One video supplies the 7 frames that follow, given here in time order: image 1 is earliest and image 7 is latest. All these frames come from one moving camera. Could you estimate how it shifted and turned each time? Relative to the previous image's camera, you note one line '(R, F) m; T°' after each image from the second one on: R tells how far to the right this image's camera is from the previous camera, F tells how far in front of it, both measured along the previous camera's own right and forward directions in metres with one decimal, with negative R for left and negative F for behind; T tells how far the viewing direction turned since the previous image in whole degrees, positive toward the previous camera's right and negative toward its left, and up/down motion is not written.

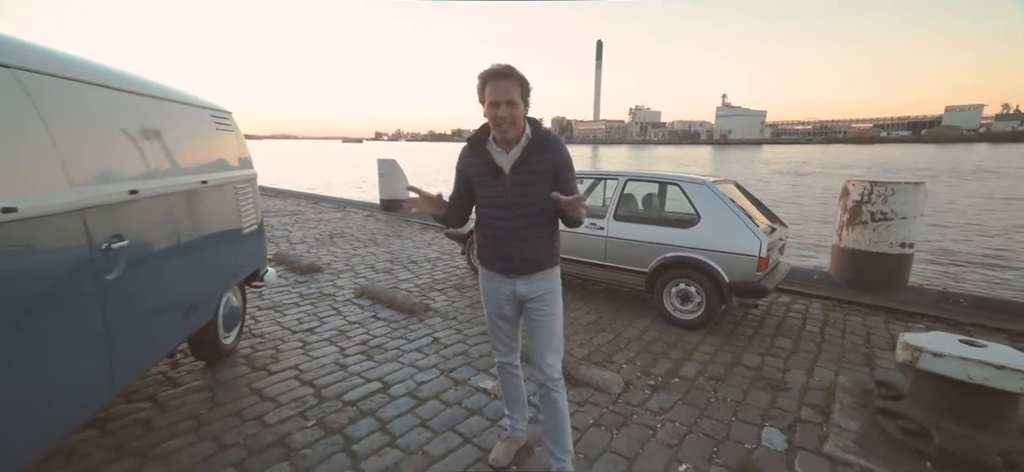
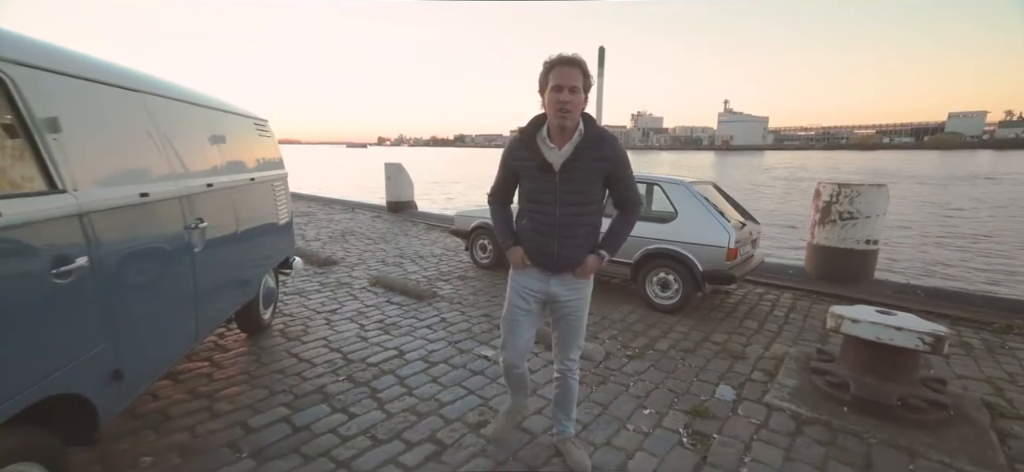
(0.0, -0.6) m; 0°
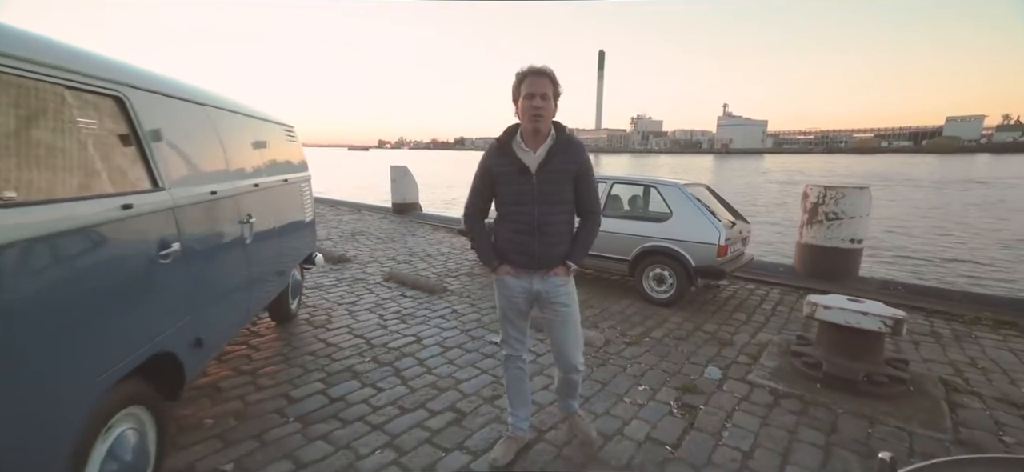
(-0.1, -0.4) m; 0°
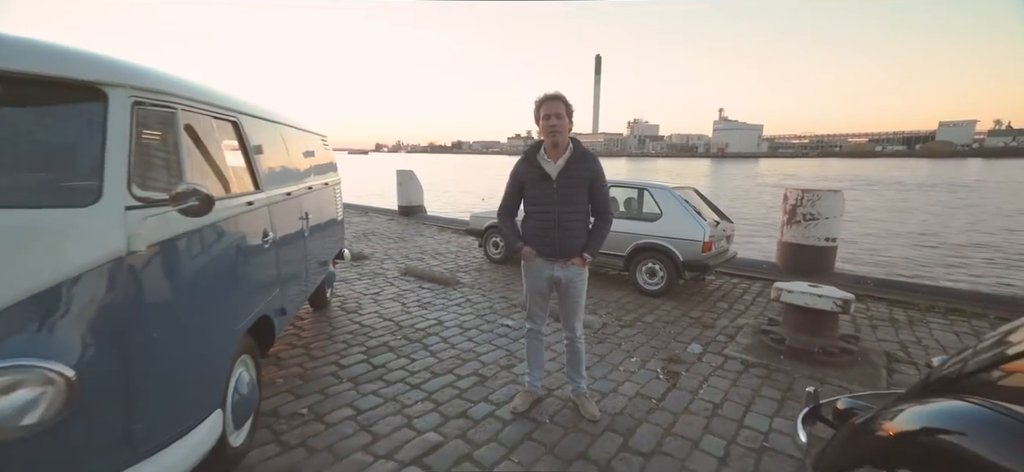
(-0.1, -0.7) m; 0°
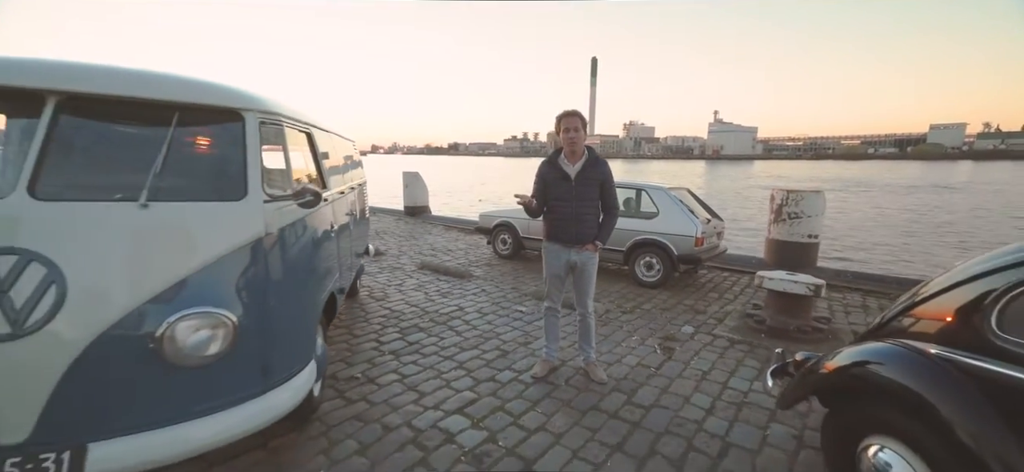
(-0.2, -0.6) m; 0°
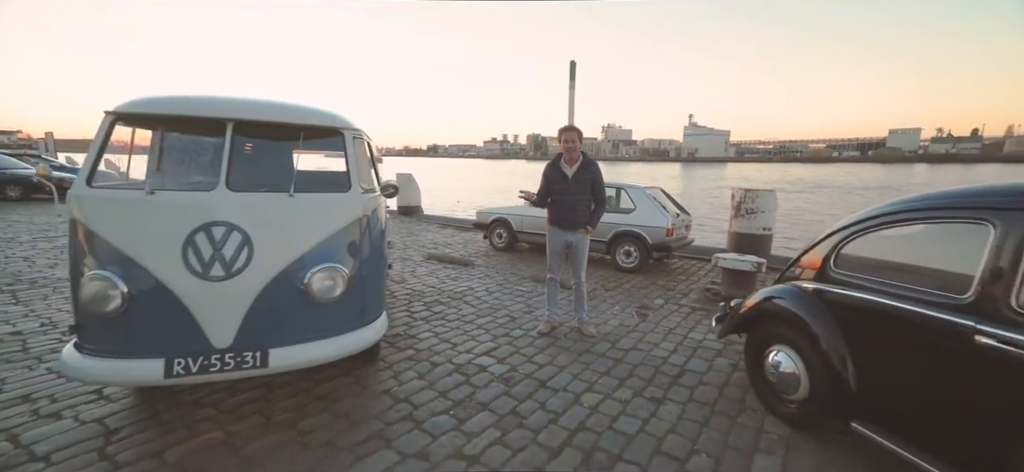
(-0.3, -1.1) m; +3°
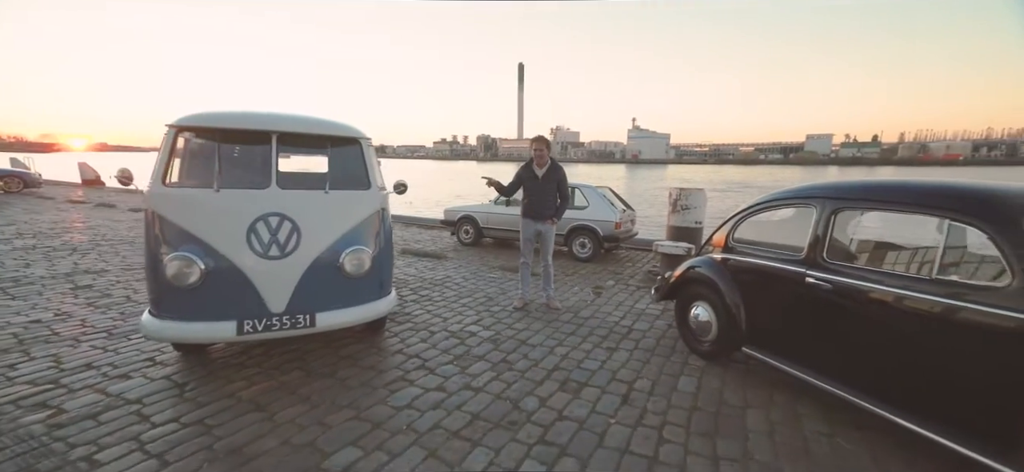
(-0.4, -0.9) m; +6°
